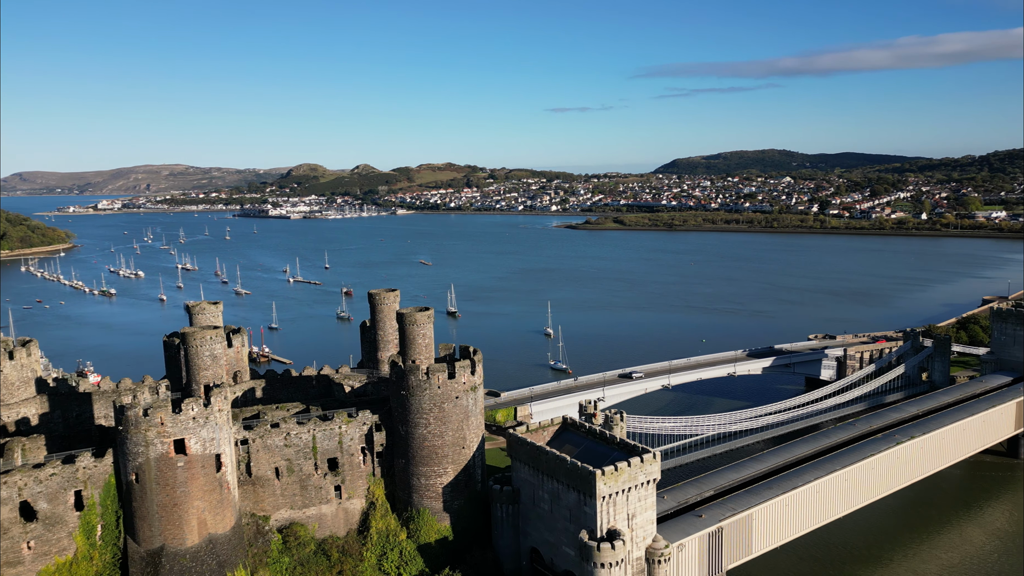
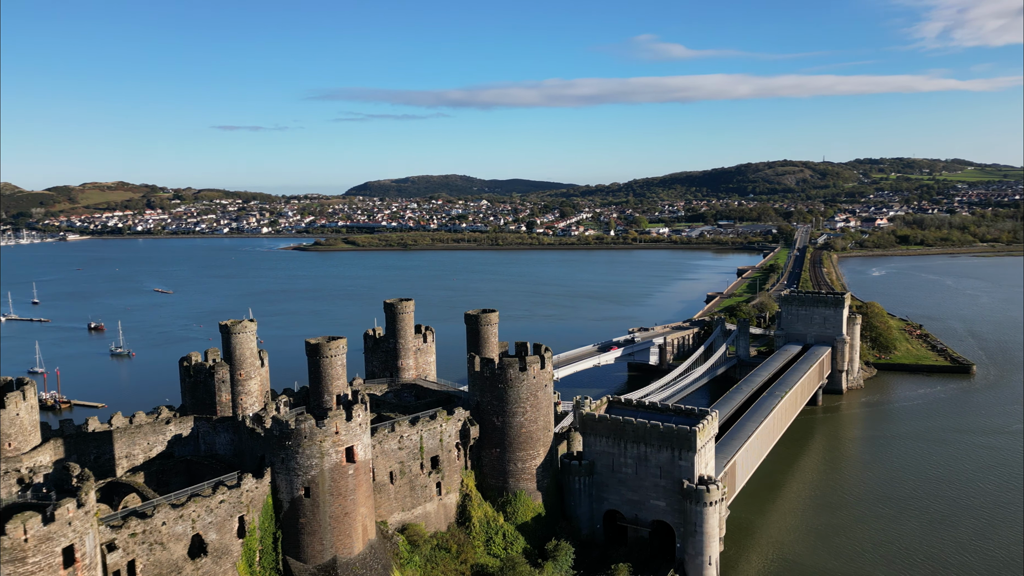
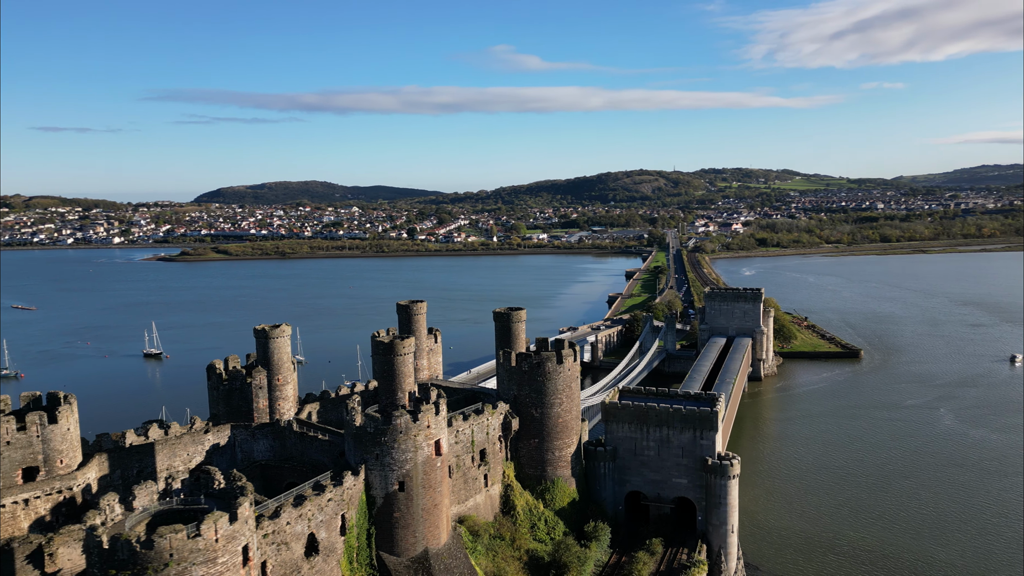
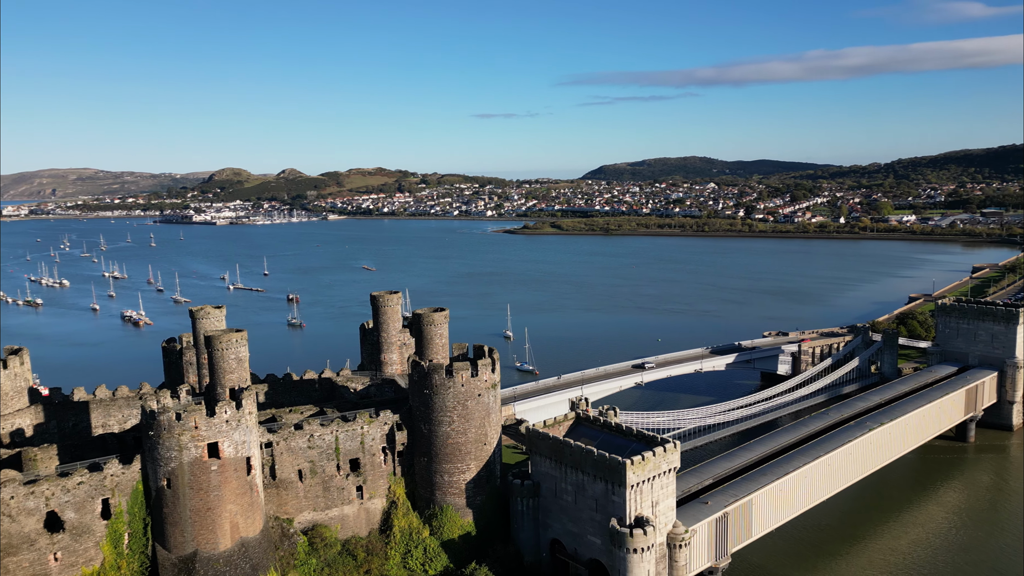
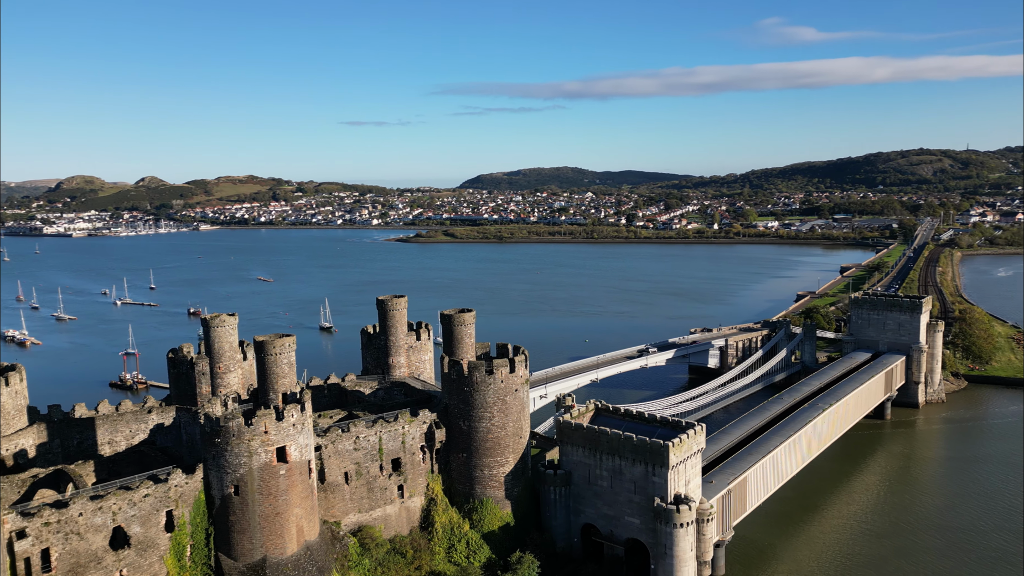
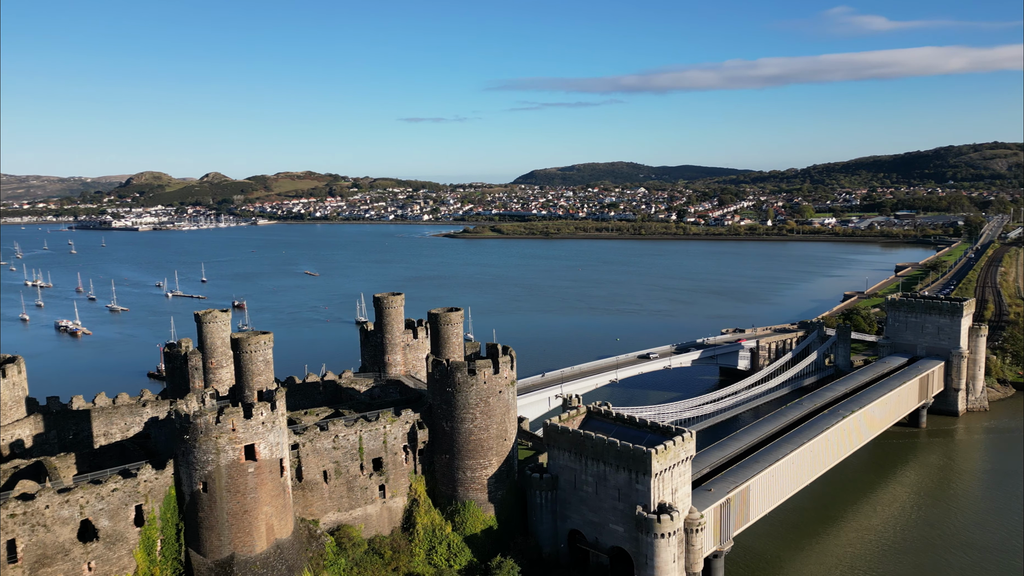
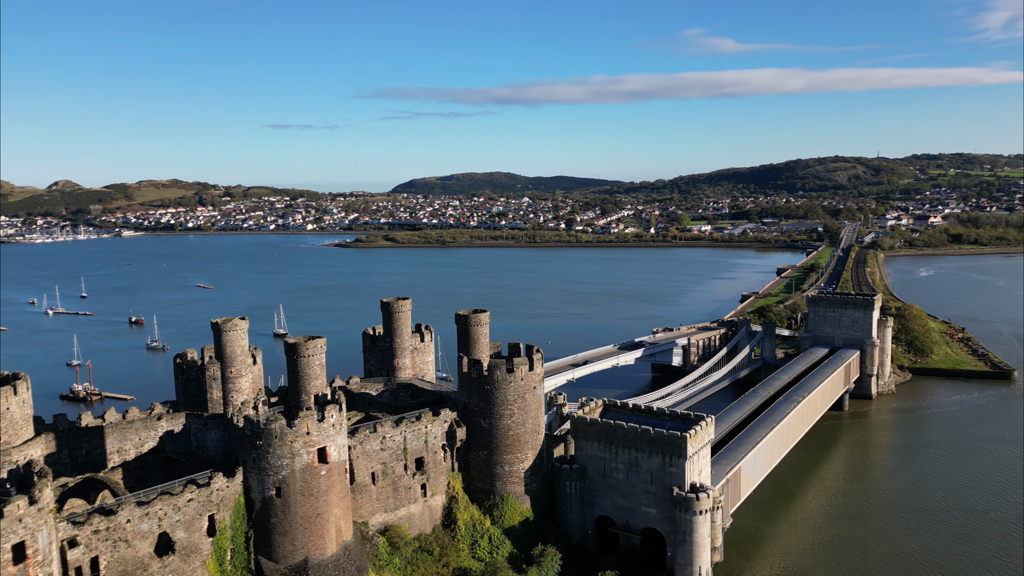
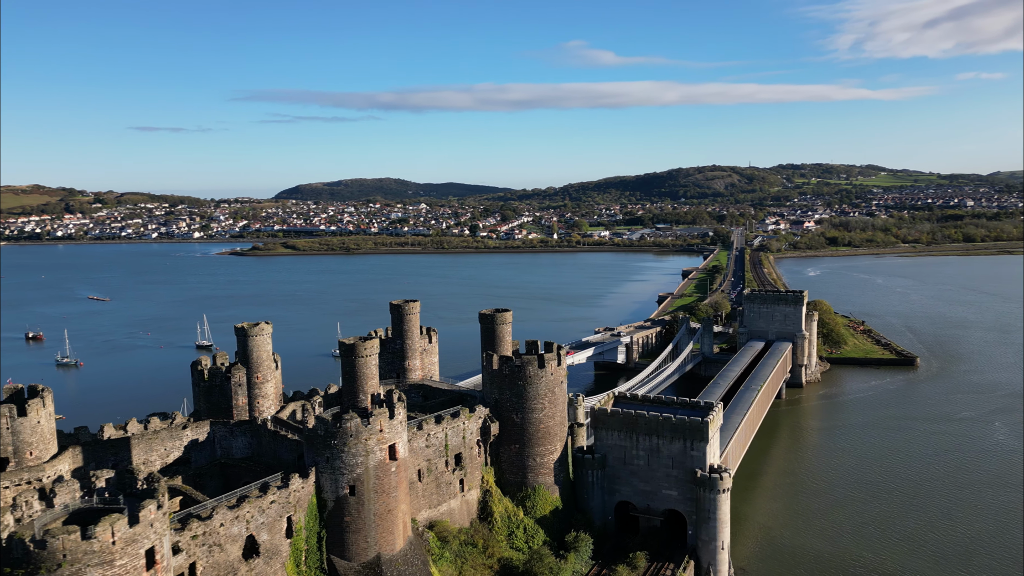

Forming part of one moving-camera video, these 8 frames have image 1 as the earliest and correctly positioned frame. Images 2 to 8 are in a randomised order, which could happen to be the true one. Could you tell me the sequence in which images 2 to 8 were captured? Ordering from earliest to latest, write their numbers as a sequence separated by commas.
4, 6, 5, 7, 2, 8, 3
